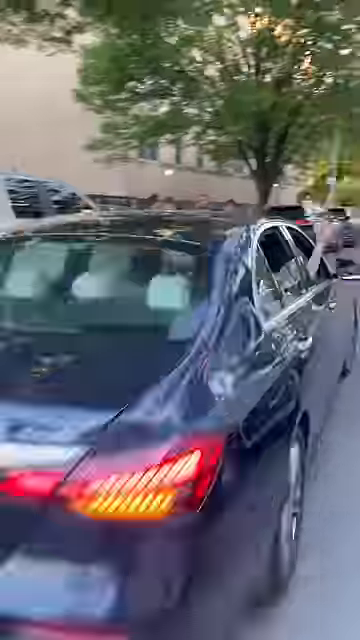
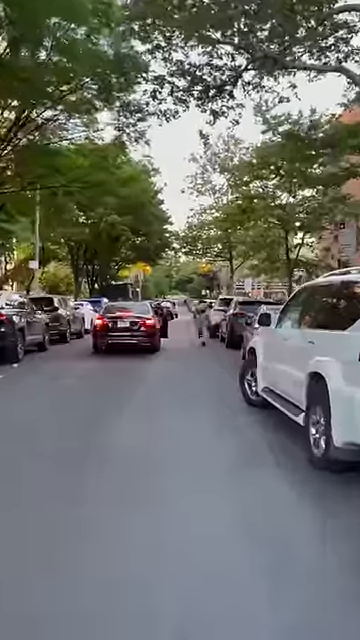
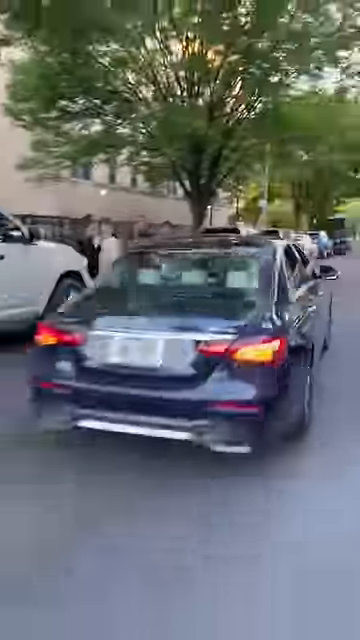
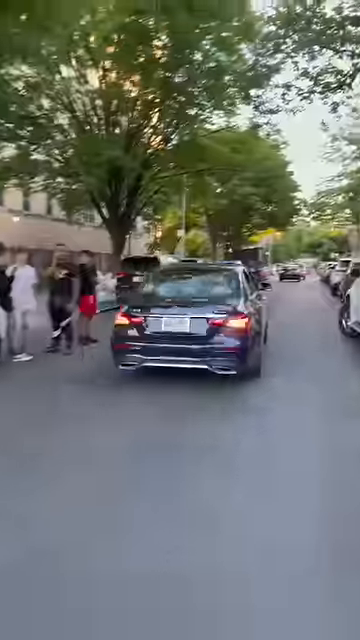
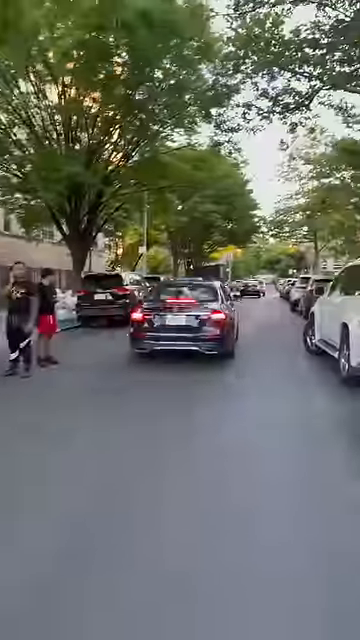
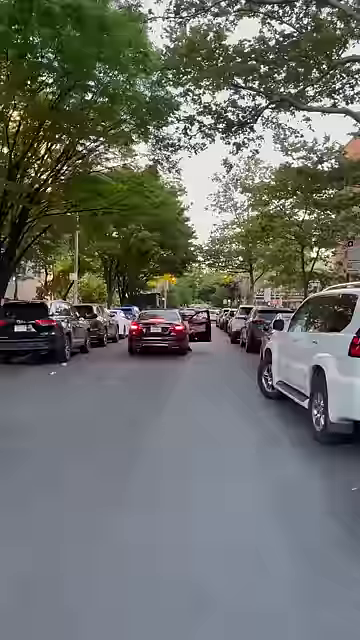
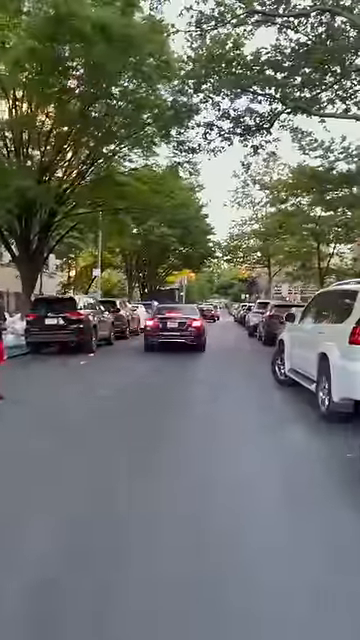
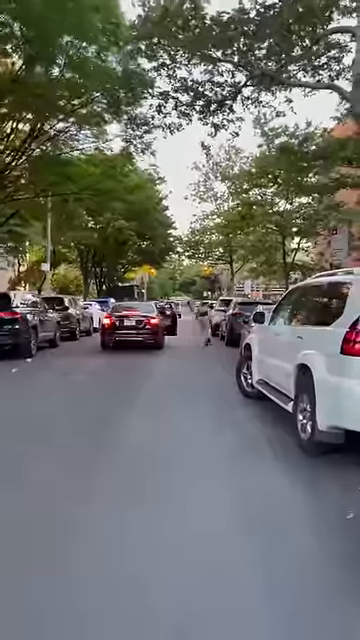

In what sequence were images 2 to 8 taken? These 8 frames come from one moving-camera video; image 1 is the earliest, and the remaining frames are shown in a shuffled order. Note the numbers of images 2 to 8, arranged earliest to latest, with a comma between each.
3, 4, 5, 7, 6, 8, 2
